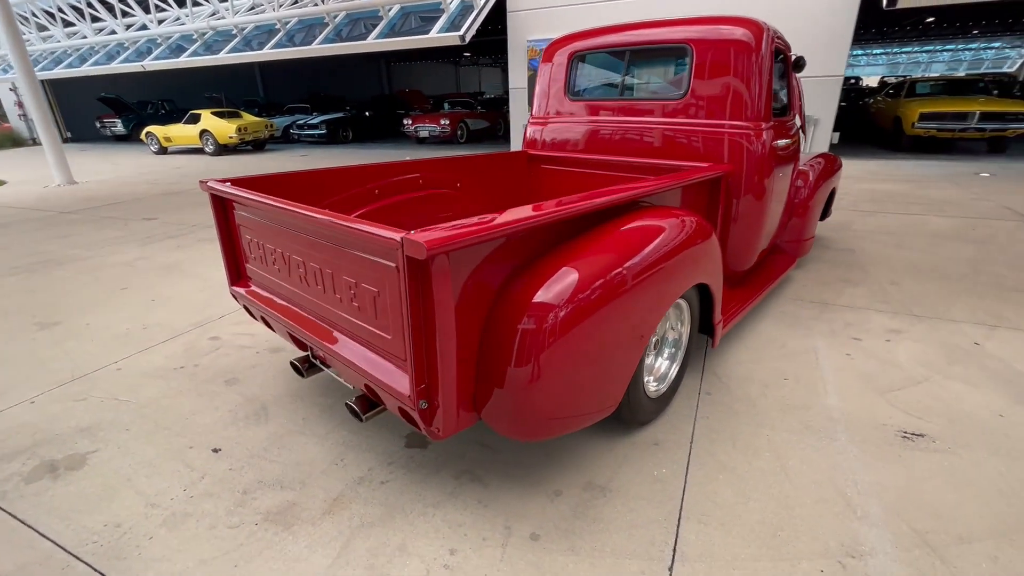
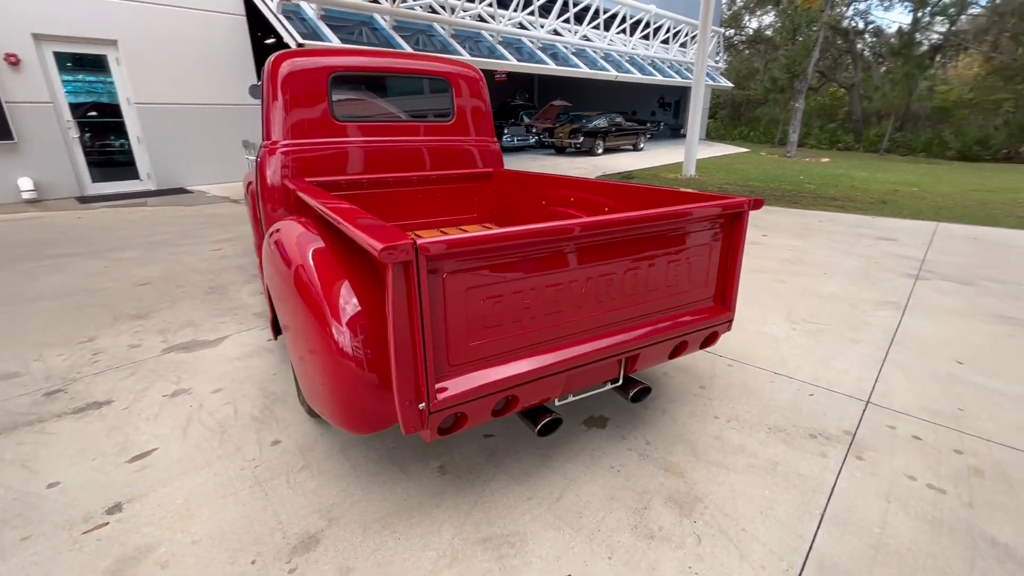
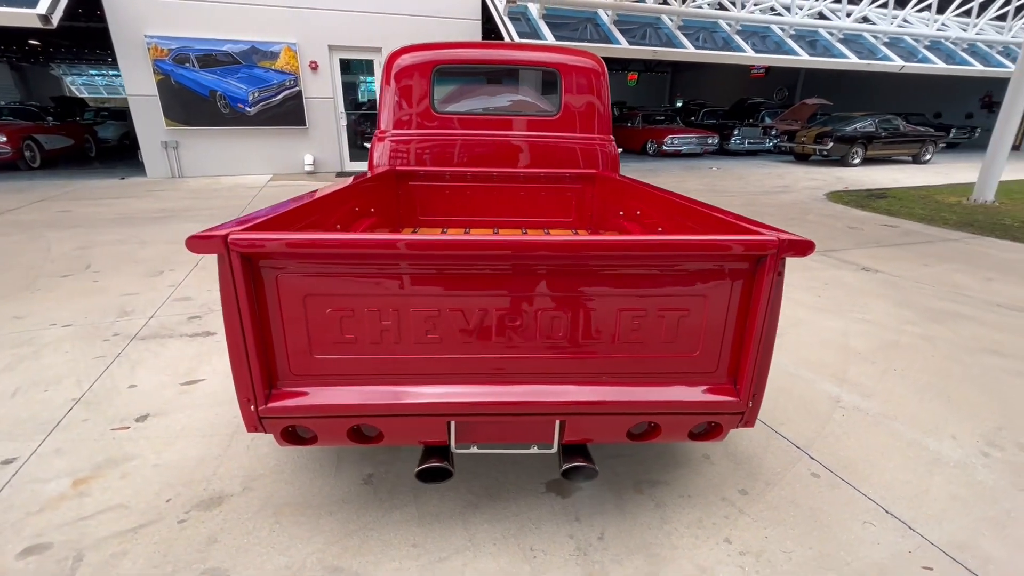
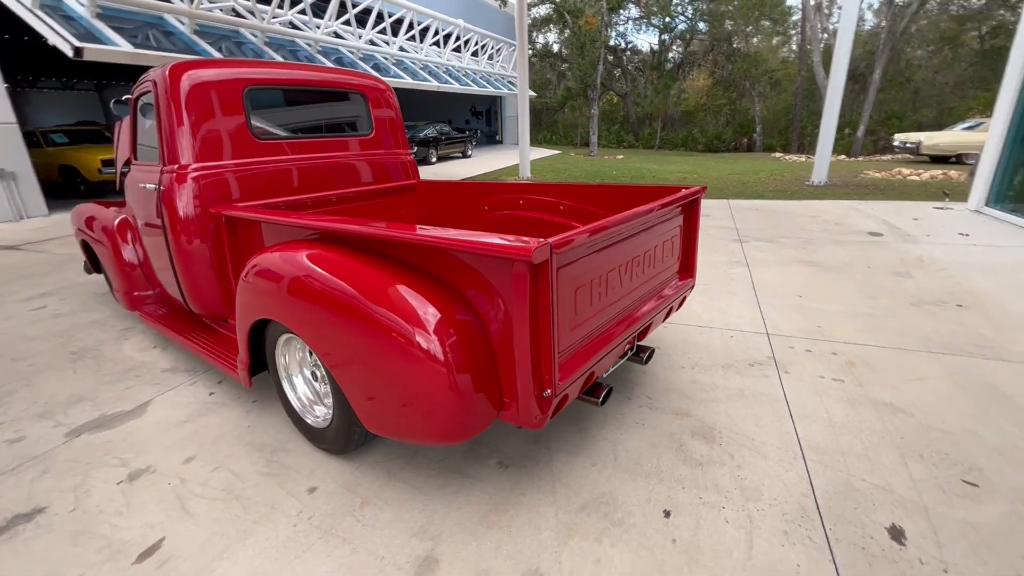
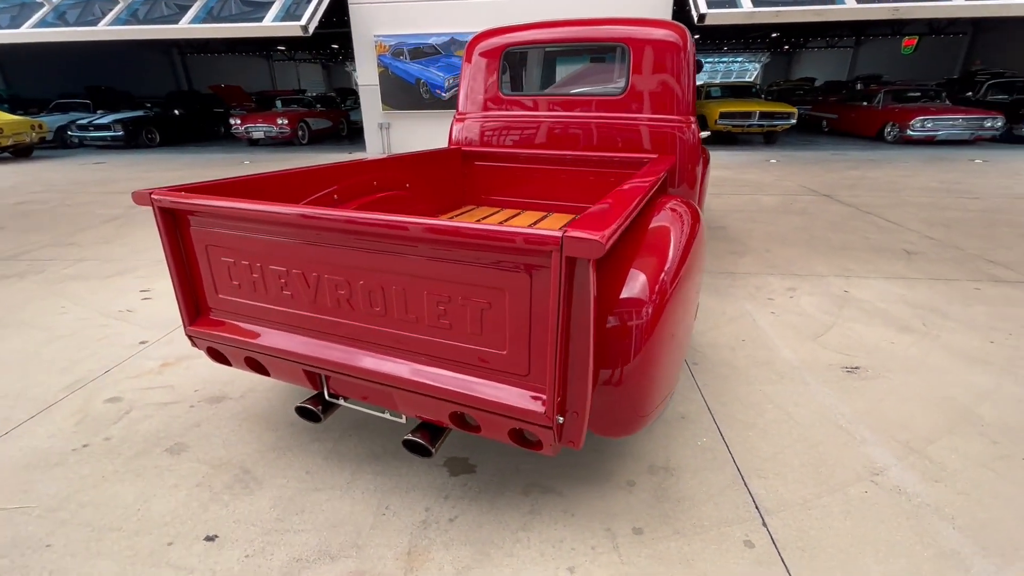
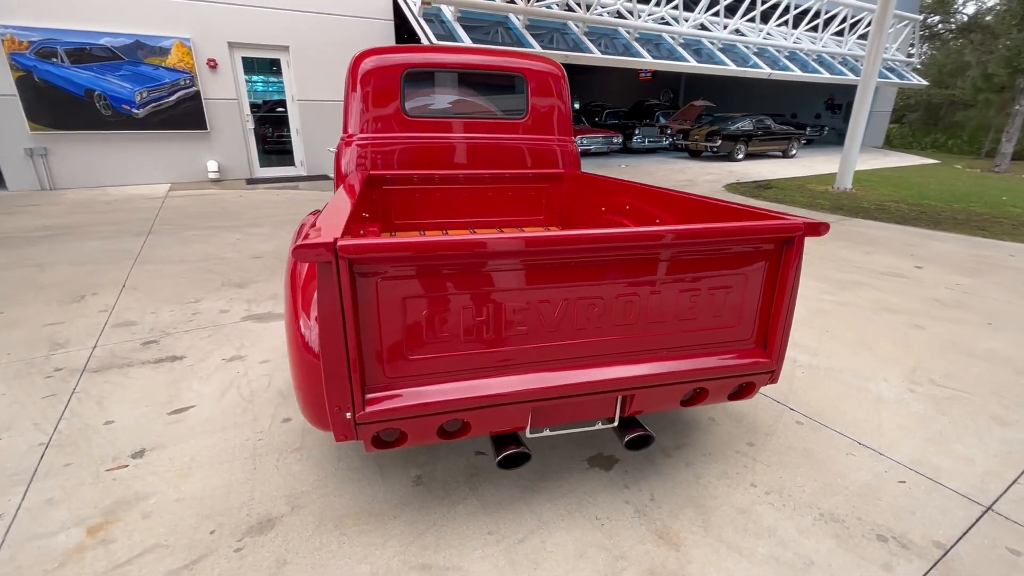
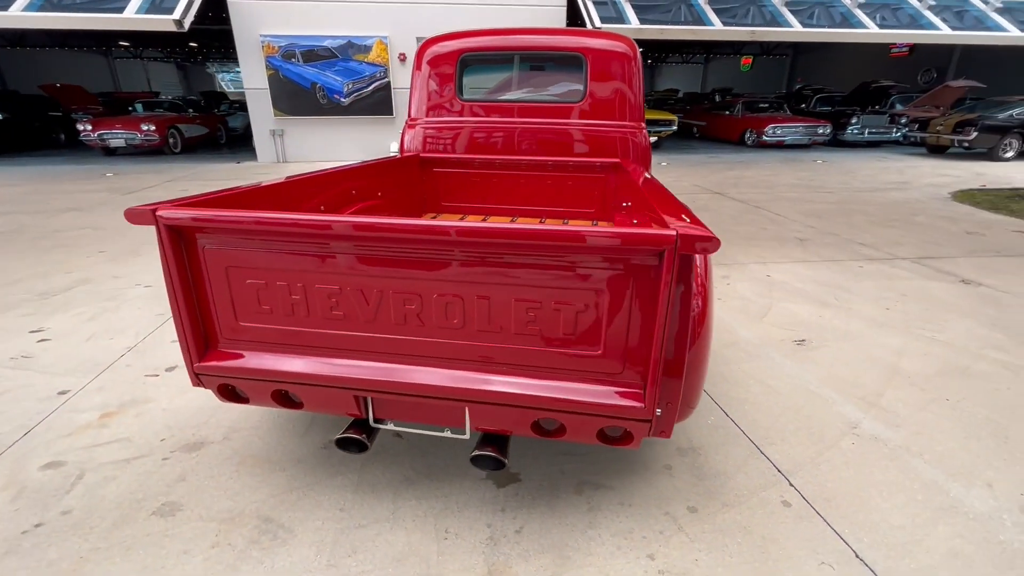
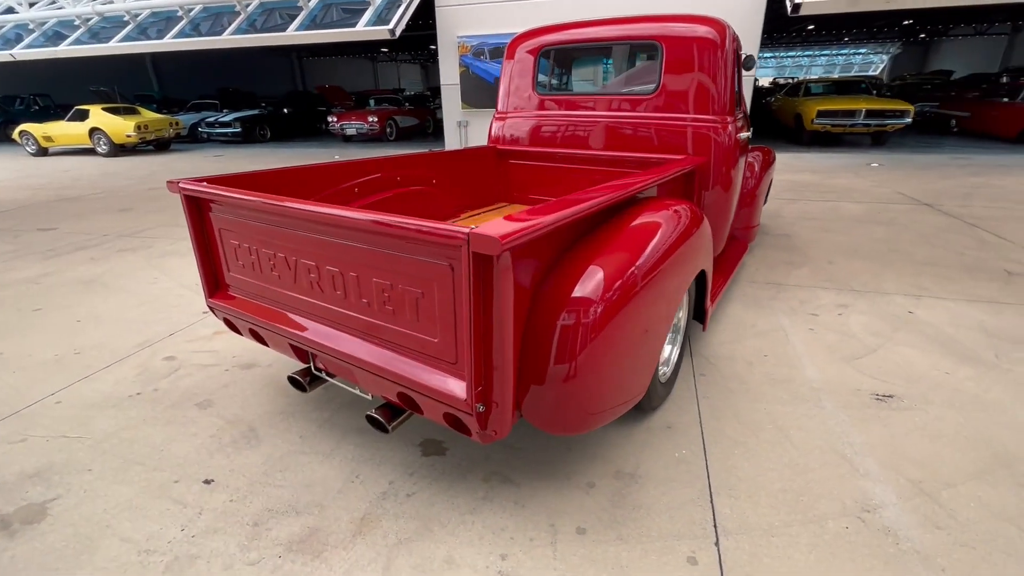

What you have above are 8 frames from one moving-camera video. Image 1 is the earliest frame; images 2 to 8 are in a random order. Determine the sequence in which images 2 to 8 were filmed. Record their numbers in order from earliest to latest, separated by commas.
8, 5, 7, 3, 6, 2, 4
